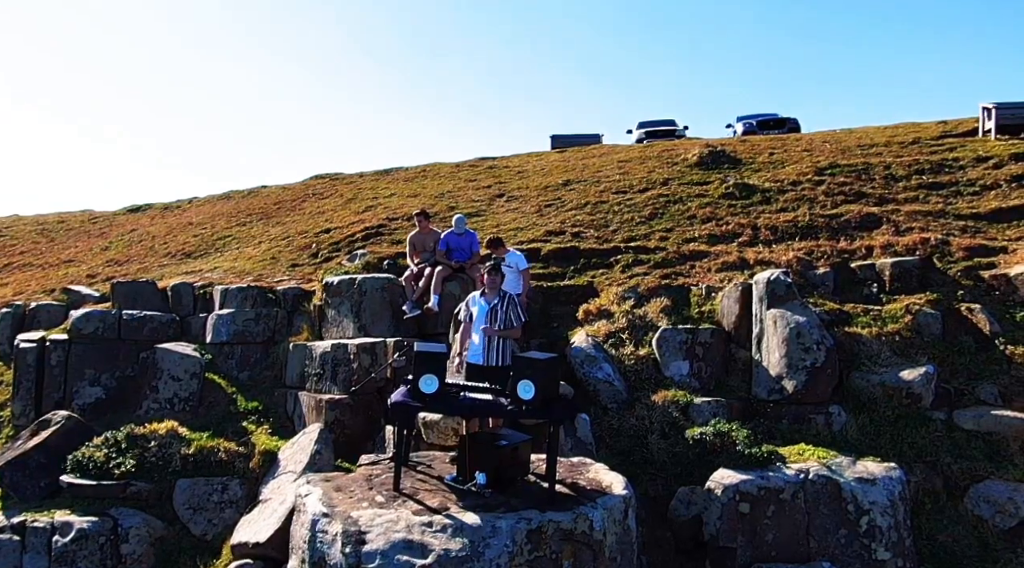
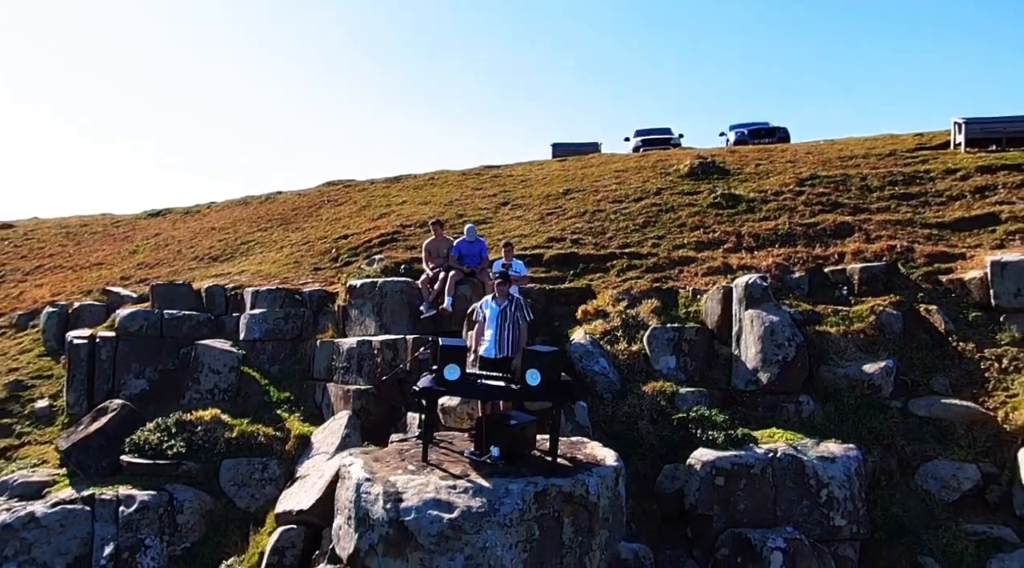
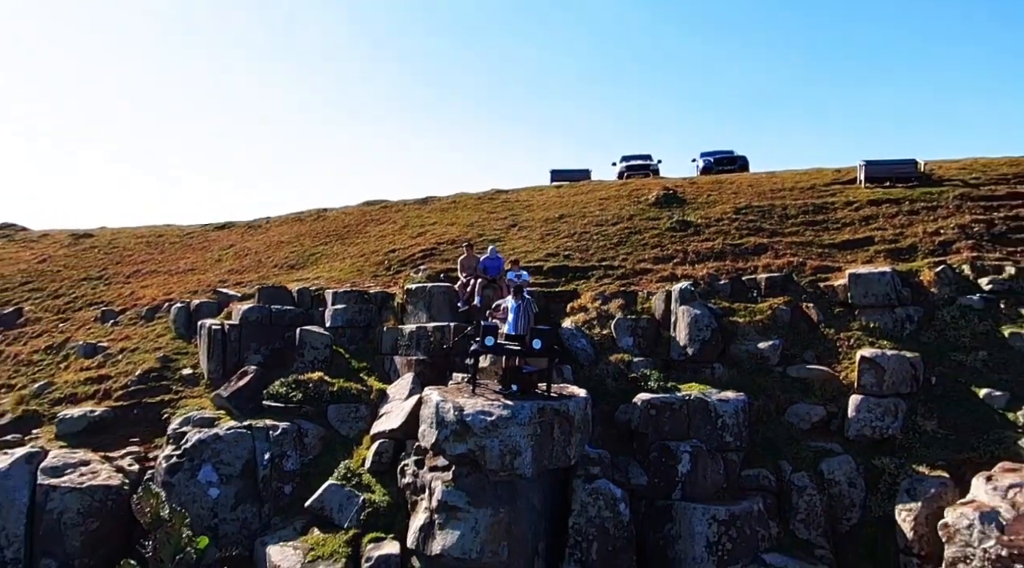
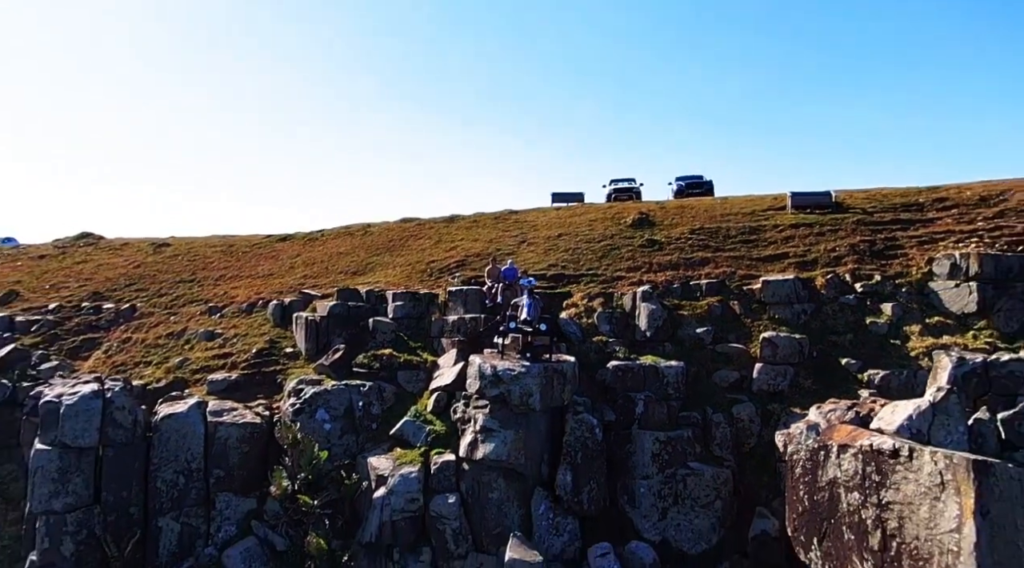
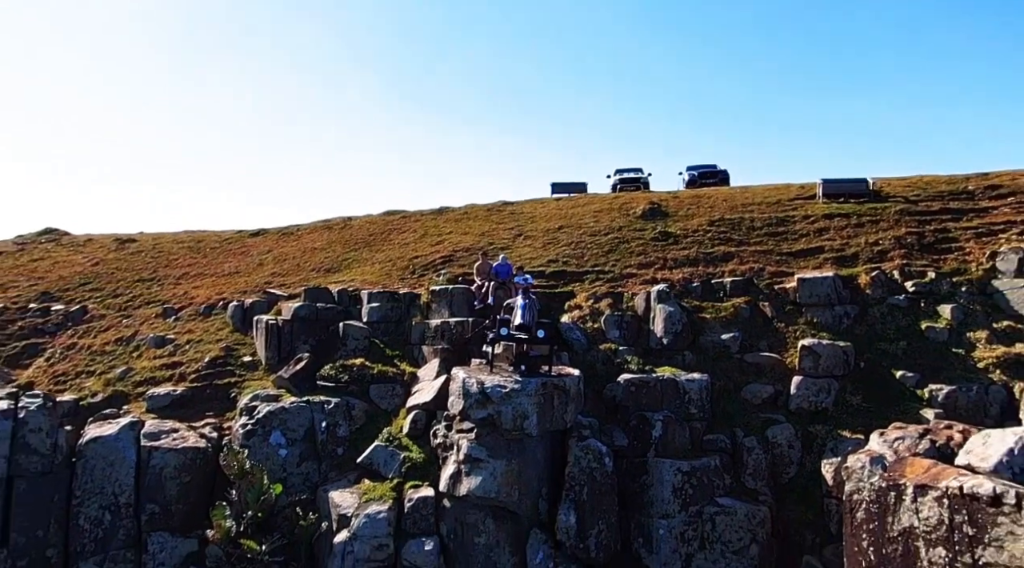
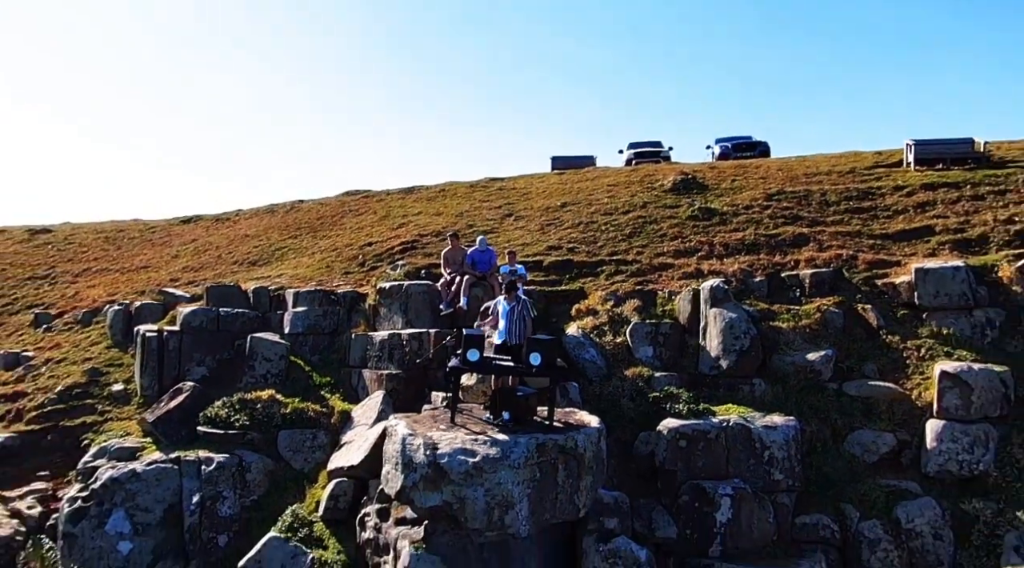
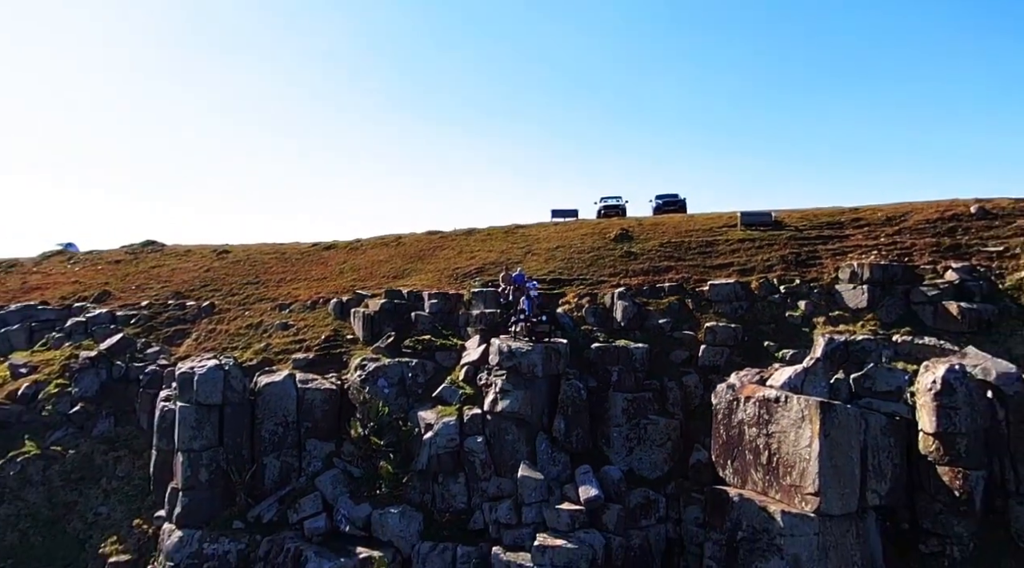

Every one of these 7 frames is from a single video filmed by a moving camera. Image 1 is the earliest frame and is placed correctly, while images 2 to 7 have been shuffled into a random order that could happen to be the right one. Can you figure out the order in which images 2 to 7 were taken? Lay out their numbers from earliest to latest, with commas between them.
2, 6, 3, 5, 4, 7
